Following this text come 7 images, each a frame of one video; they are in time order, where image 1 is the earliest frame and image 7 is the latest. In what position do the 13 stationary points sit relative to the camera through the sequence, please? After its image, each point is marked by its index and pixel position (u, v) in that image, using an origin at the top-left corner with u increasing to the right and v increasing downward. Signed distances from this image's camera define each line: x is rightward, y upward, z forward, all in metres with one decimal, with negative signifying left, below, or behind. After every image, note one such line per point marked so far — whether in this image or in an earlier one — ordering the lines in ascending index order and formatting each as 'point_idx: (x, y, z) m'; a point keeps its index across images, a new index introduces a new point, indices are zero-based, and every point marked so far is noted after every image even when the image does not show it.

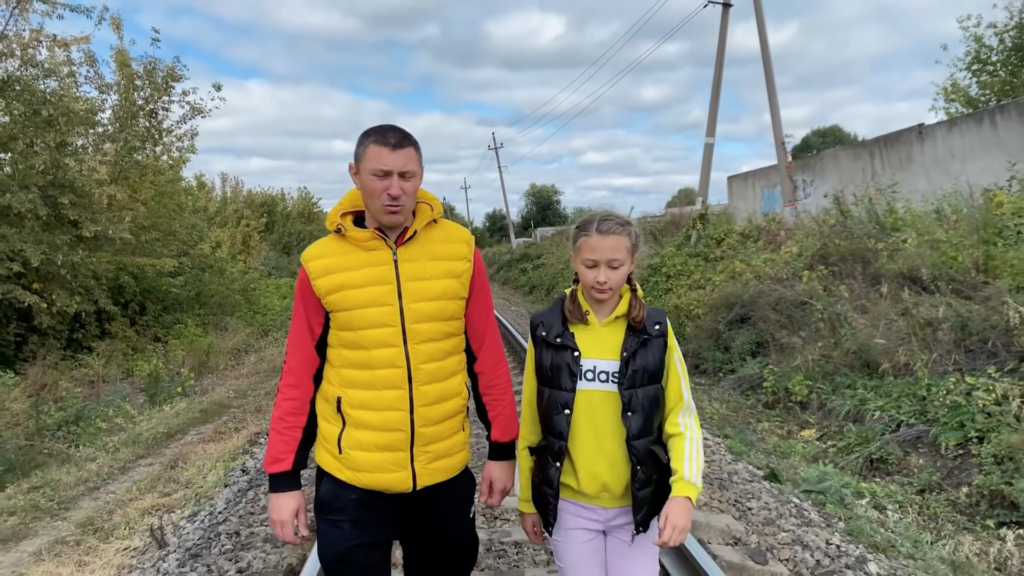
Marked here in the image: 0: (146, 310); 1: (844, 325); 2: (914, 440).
0: (-7.7, -0.5, +13.4) m
1: (+3.7, -0.4, +7.2) m
2: (+3.4, -1.3, +5.4) m
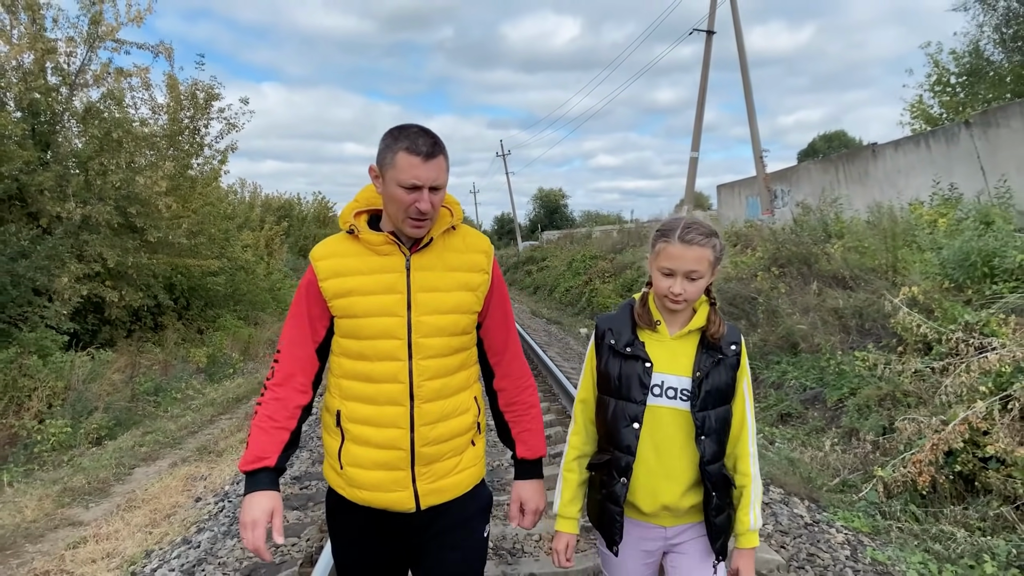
0: (-7.7, -0.4, +15.3) m
1: (+3.7, -0.4, +8.9) m
2: (+3.3, -1.2, +7.1) m
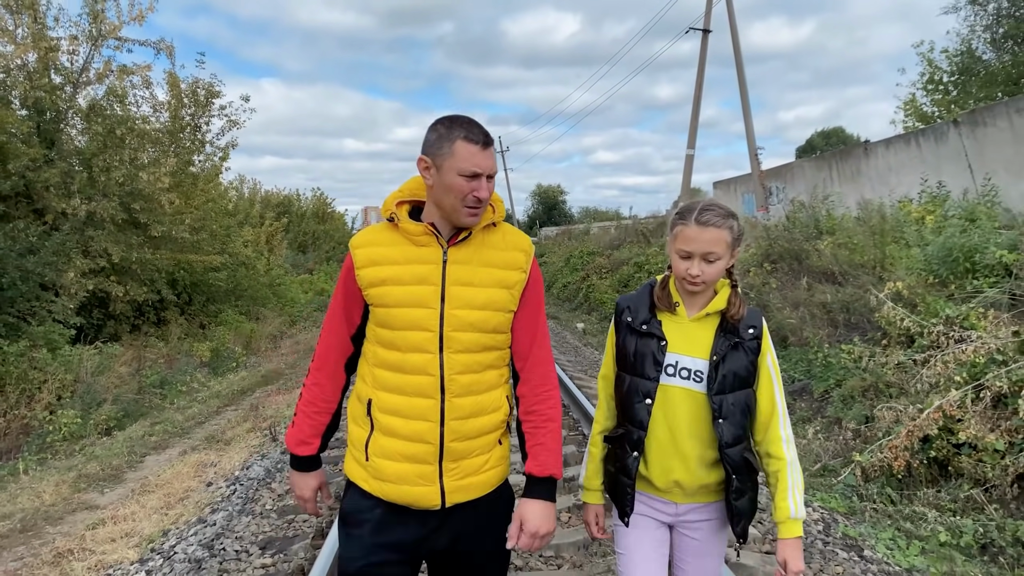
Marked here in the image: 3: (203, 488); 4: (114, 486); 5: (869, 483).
0: (-7.7, -0.3, +15.5) m
1: (+3.6, -0.3, +9.2) m
2: (+3.3, -1.2, +7.3) m
3: (-2.3, -1.5, +4.9) m
4: (-3.4, -1.7, +5.5) m
5: (+2.6, -1.4, +4.8) m
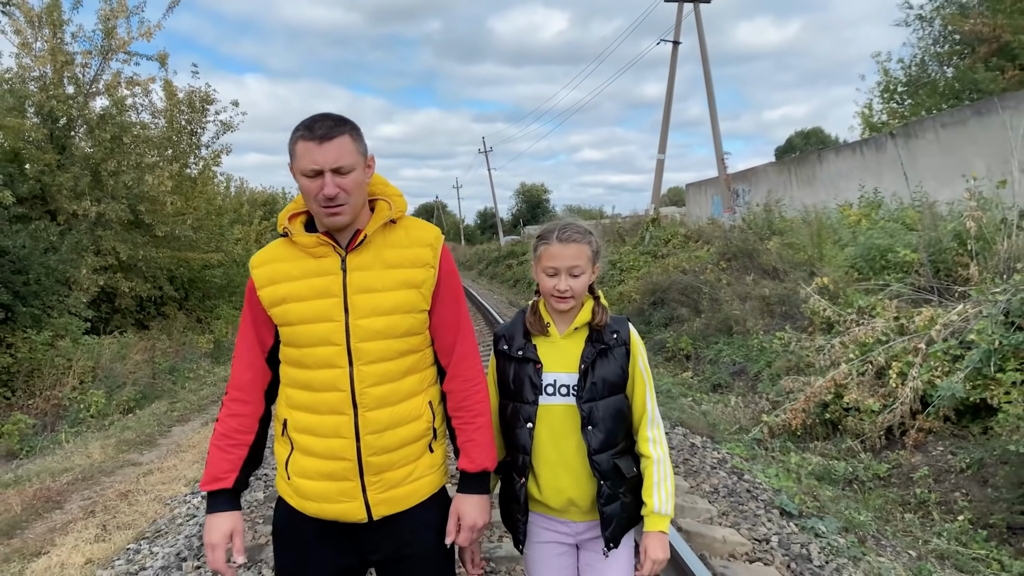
0: (-8.2, -0.2, +16.3) m
1: (+3.3, -0.2, +10.3) m
2: (+3.0, -1.1, +8.5) m
3: (-2.6, -1.5, +5.9) m
4: (-3.6, -1.6, +6.5) m
5: (+2.4, -1.4, +5.9) m
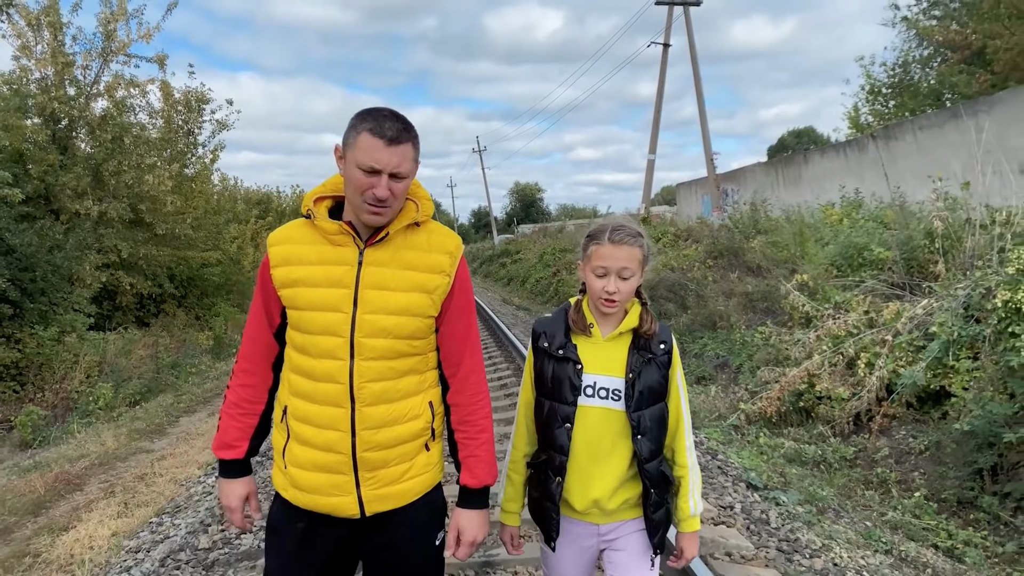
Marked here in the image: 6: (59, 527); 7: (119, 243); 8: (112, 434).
0: (-8.4, -0.2, +16.6) m
1: (+3.2, -0.2, +10.7) m
2: (+2.9, -1.0, +8.8) m
3: (-2.7, -1.4, +6.2) m
4: (-3.7, -1.6, +6.8) m
5: (+2.3, -1.3, +6.3) m
6: (-3.2, -1.7, +4.5) m
7: (-8.1, +0.9, +13.2) m
8: (-4.3, -1.6, +6.9) m
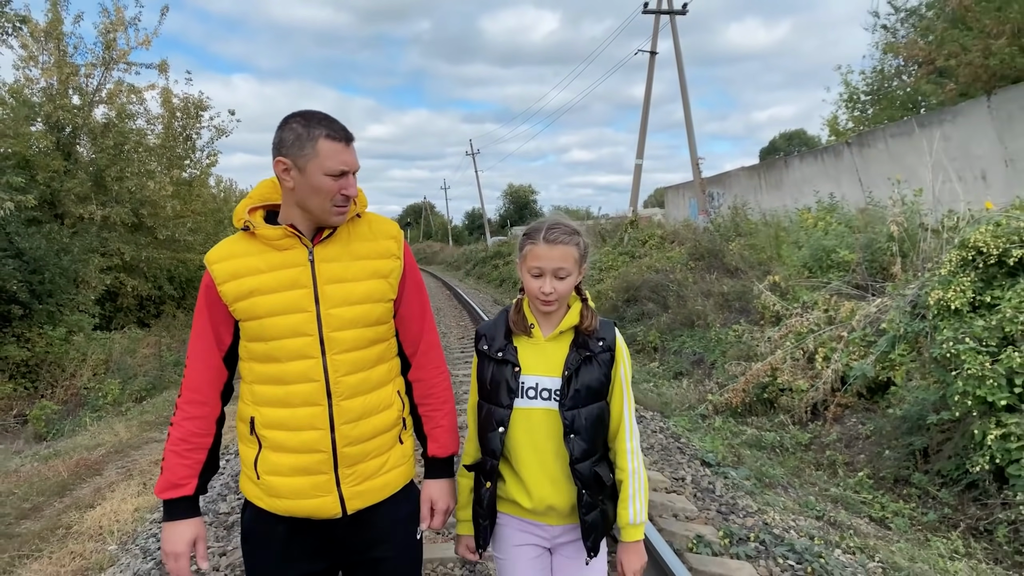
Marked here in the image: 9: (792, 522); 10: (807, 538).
0: (-8.6, -0.2, +17.1) m
1: (+3.0, -0.2, +11.2) m
2: (+2.7, -1.0, +9.4) m
3: (-2.8, -1.4, +6.7) m
4: (-3.9, -1.6, +7.3) m
5: (+2.2, -1.3, +6.8) m
6: (-3.3, -1.7, +5.0) m
7: (-8.3, +0.9, +13.7) m
8: (-4.5, -1.6, +7.4) m
9: (+1.6, -1.4, +3.8) m
10: (+1.6, -1.3, +3.5) m
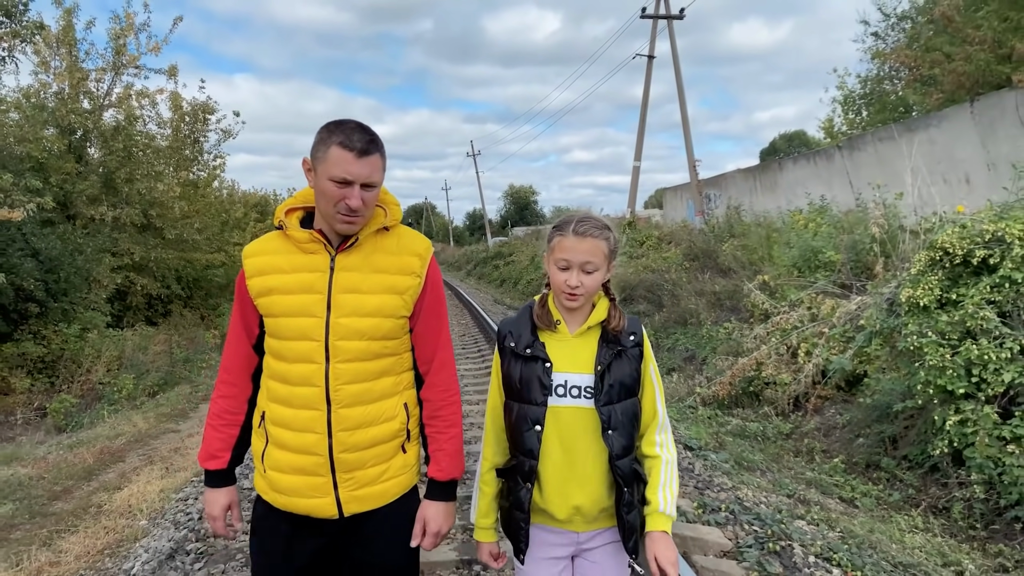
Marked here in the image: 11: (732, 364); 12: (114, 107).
0: (-8.6, -0.2, +17.4) m
1: (+3.0, -0.2, +11.6) m
2: (+2.7, -1.0, +9.7) m
3: (-2.8, -1.4, +7.1) m
4: (-3.9, -1.6, +7.6) m
5: (+2.2, -1.3, +7.2) m
6: (-3.3, -1.7, +5.3) m
7: (-8.3, +0.9, +14.0) m
8: (-4.5, -1.6, +7.7) m
9: (+1.6, -1.3, +4.1) m
10: (+1.6, -1.3, +3.8) m
11: (+2.6, -0.9, +7.7) m
12: (-8.9, +4.0, +14.4) m
